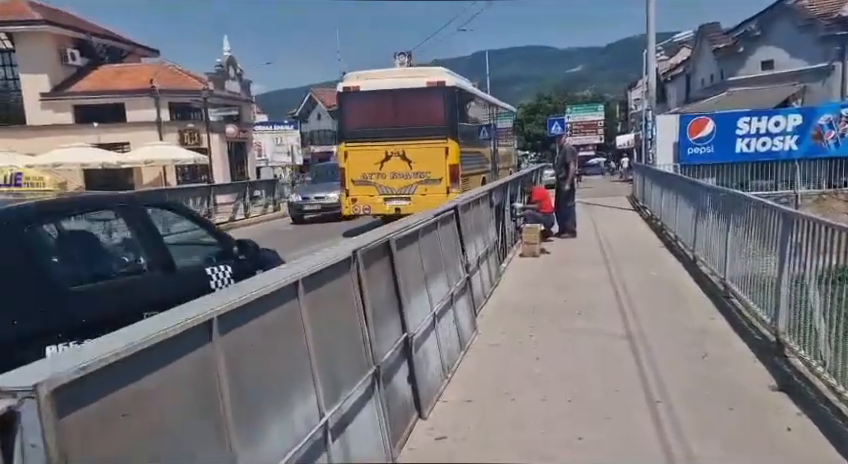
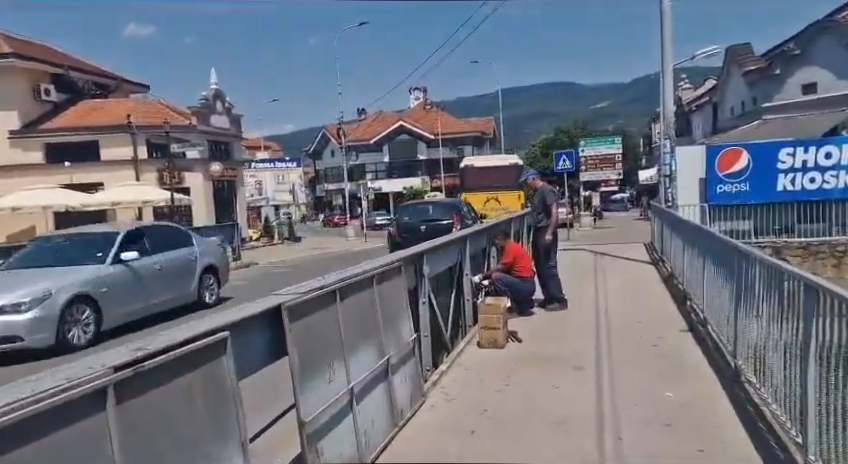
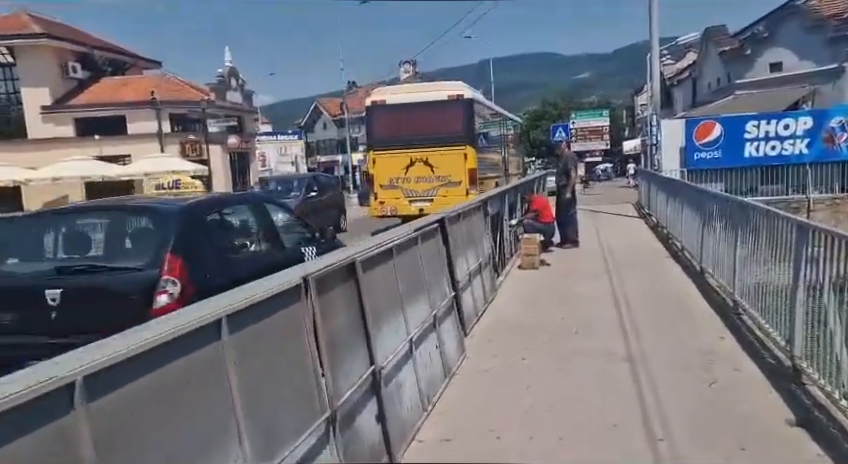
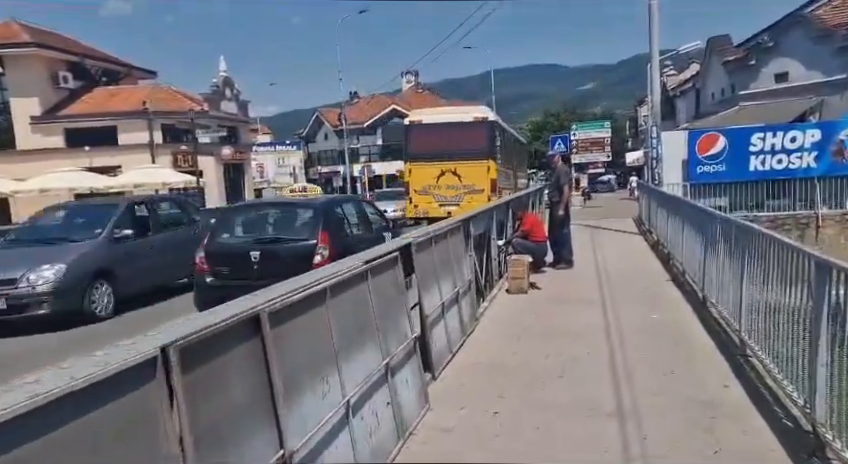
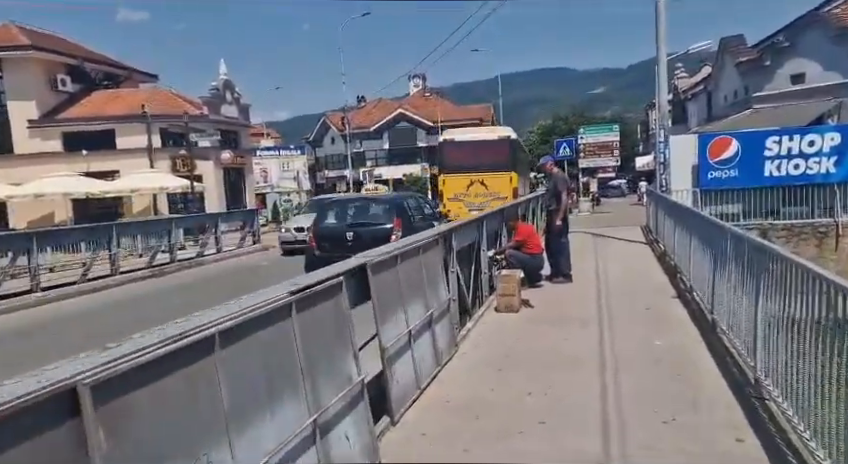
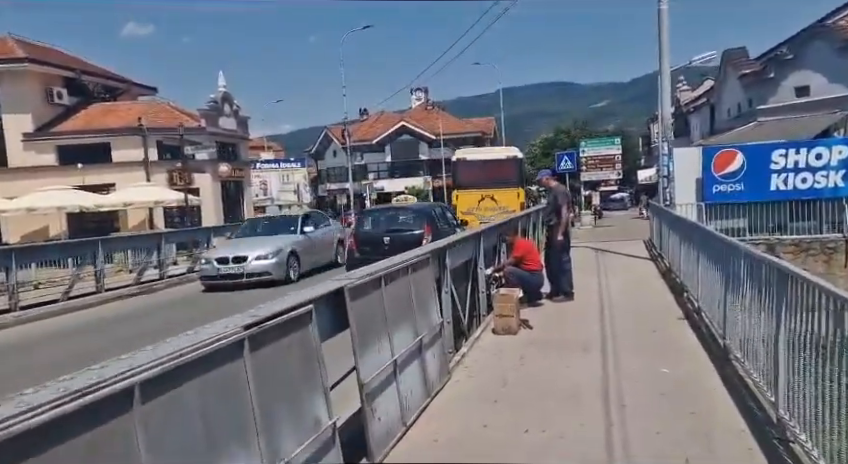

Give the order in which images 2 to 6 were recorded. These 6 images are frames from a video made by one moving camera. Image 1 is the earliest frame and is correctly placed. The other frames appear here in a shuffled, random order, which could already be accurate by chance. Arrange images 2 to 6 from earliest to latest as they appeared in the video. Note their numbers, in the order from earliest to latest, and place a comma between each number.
3, 4, 5, 6, 2
